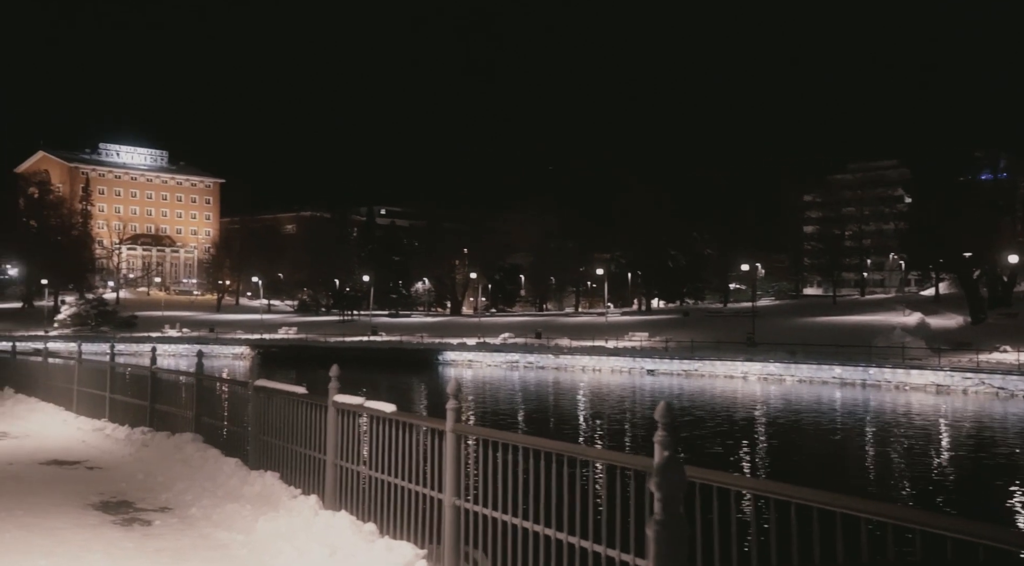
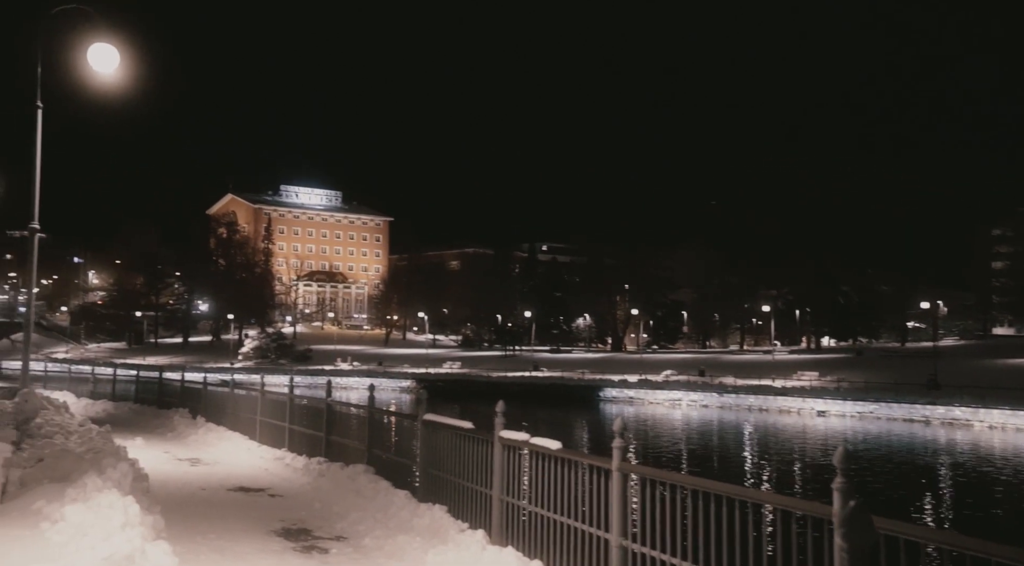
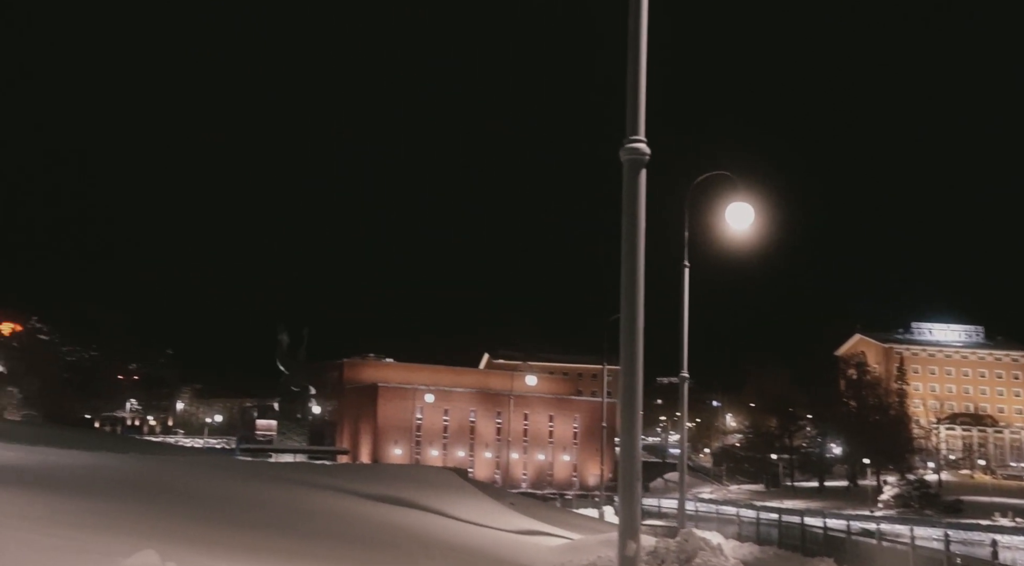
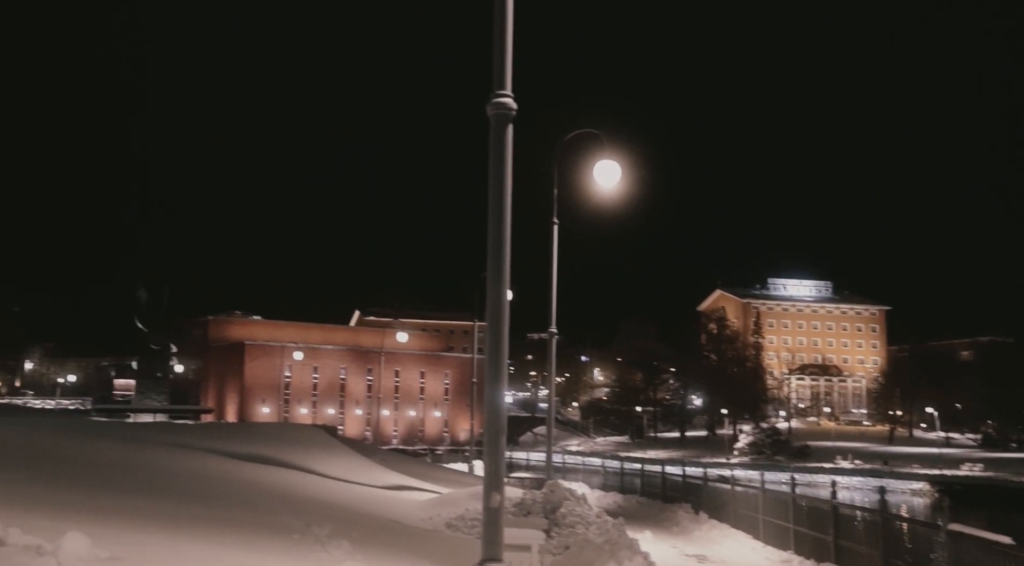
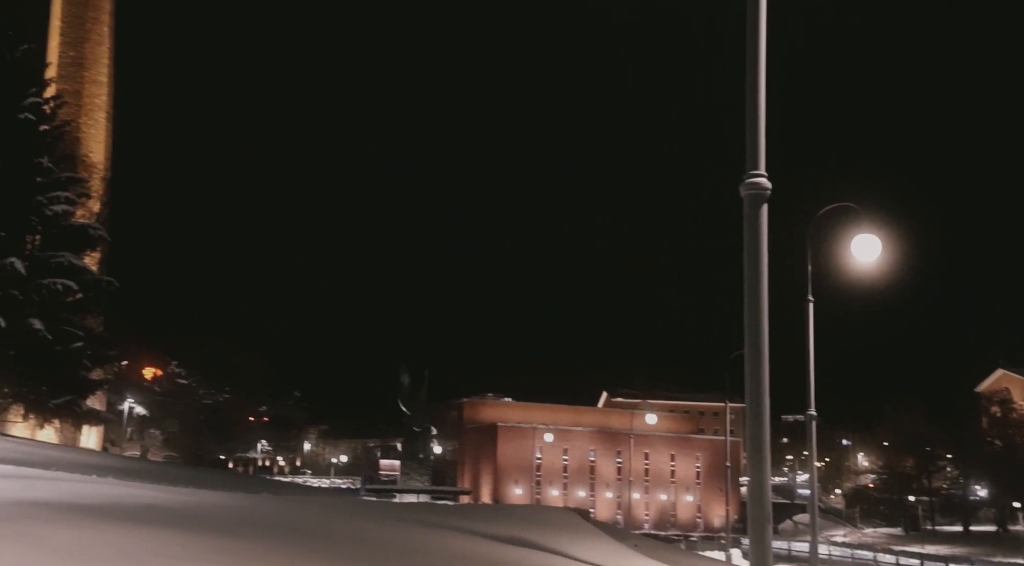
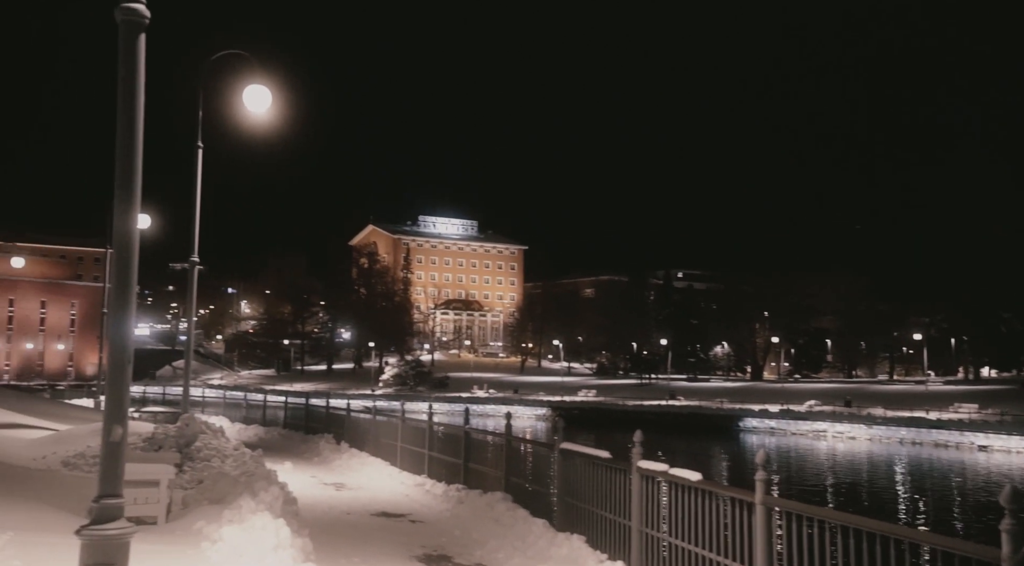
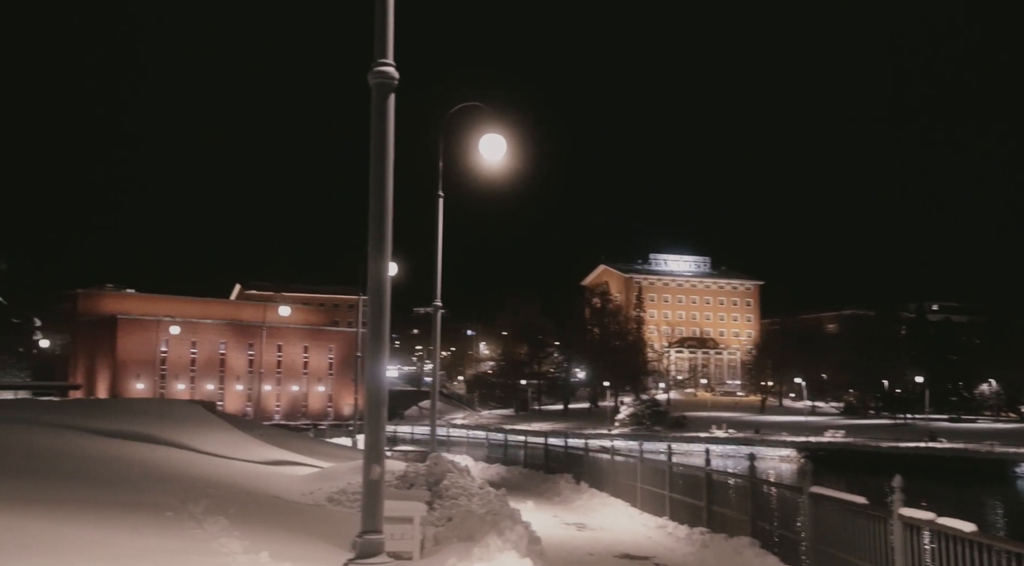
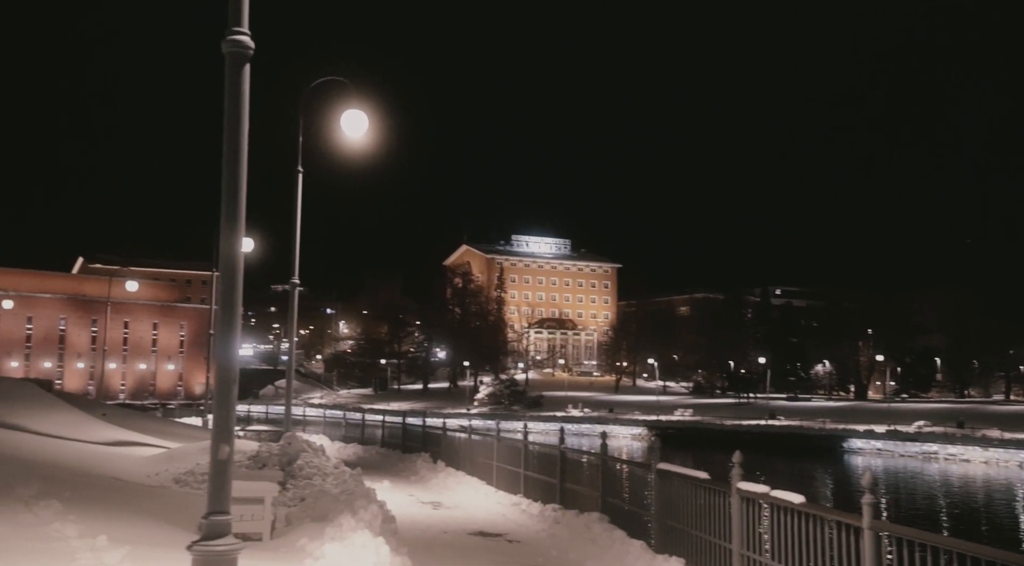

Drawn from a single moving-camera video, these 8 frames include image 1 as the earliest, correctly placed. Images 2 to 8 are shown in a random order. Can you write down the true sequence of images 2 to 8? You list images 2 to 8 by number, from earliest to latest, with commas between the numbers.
2, 6, 8, 7, 4, 3, 5
